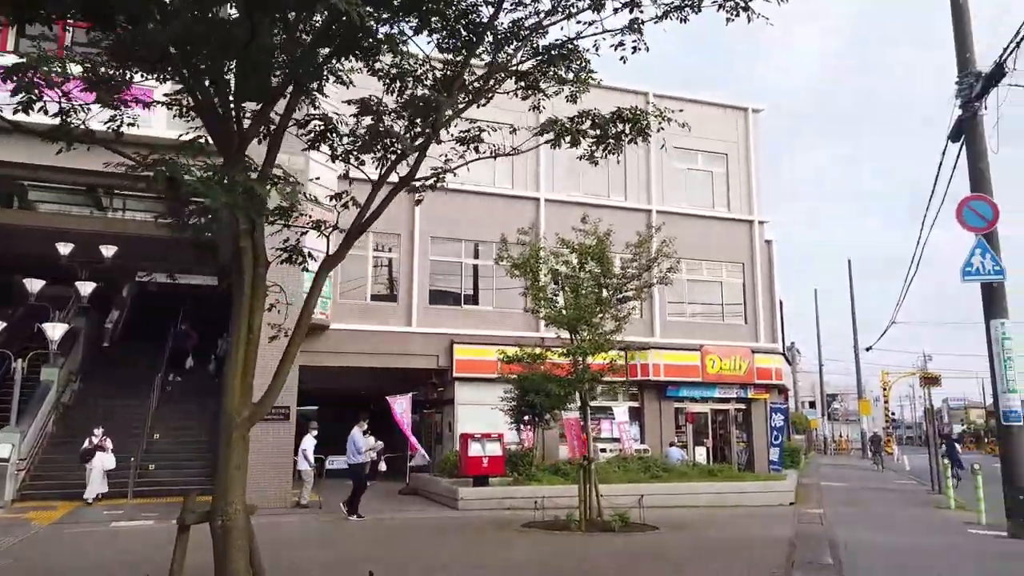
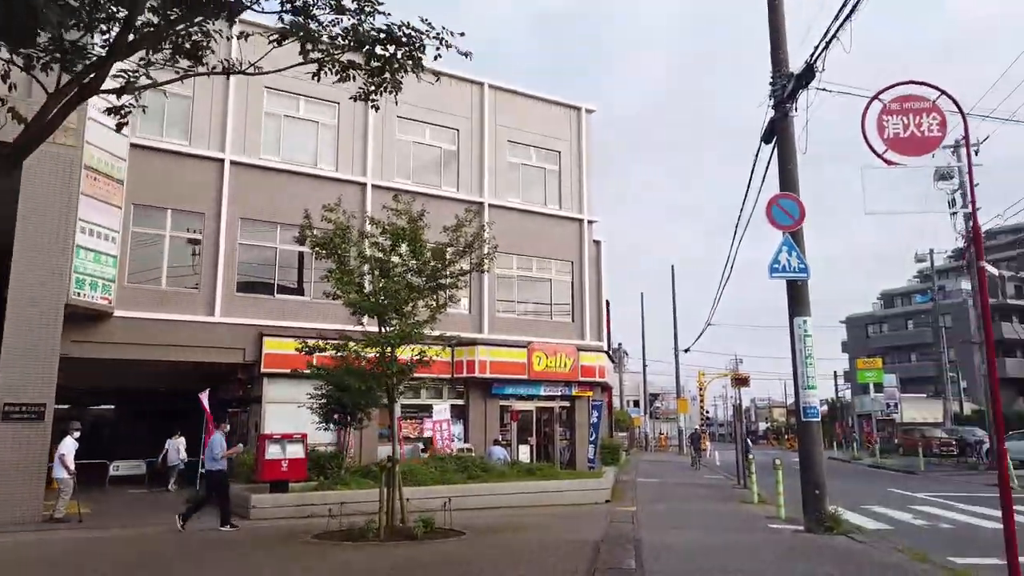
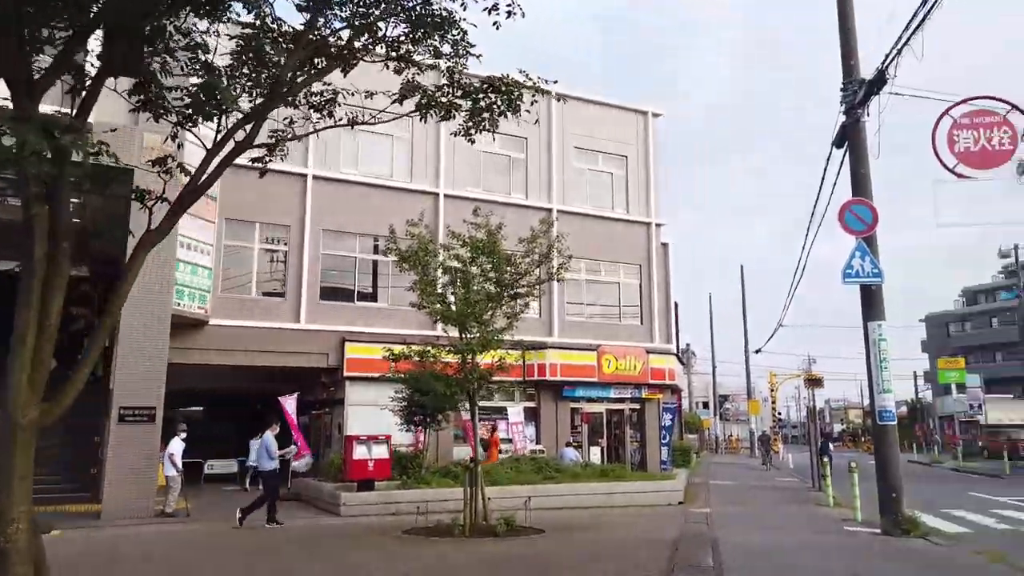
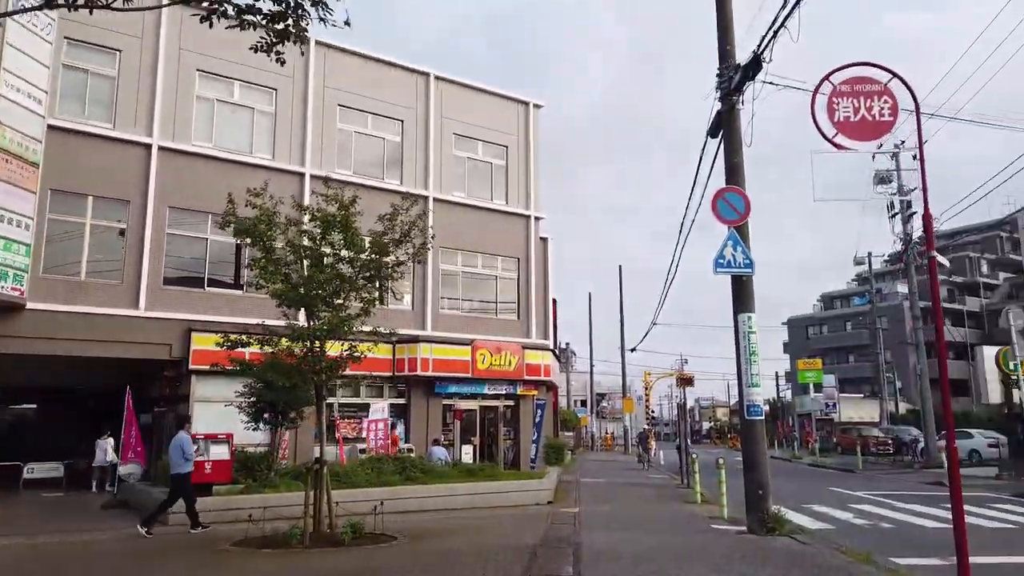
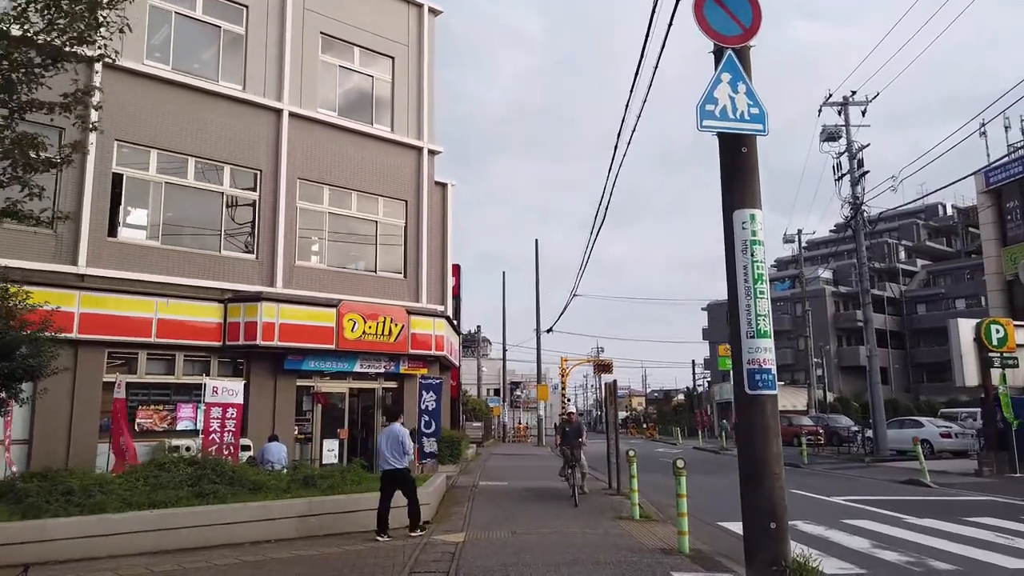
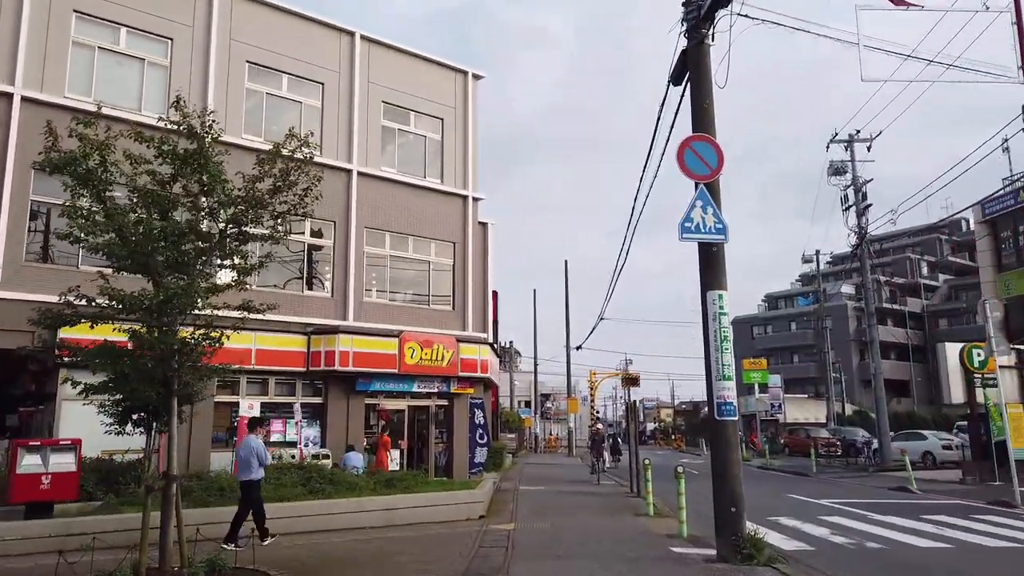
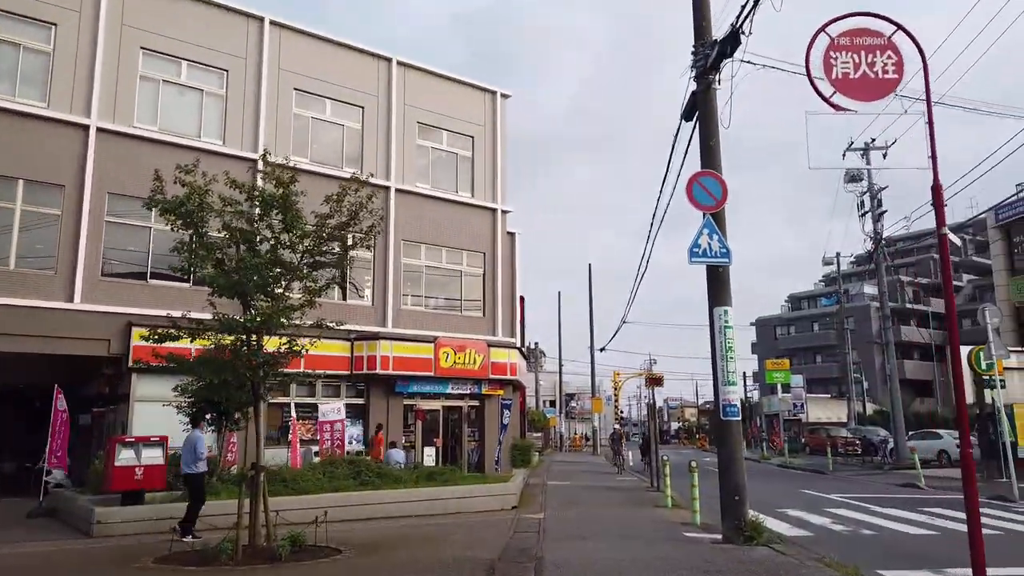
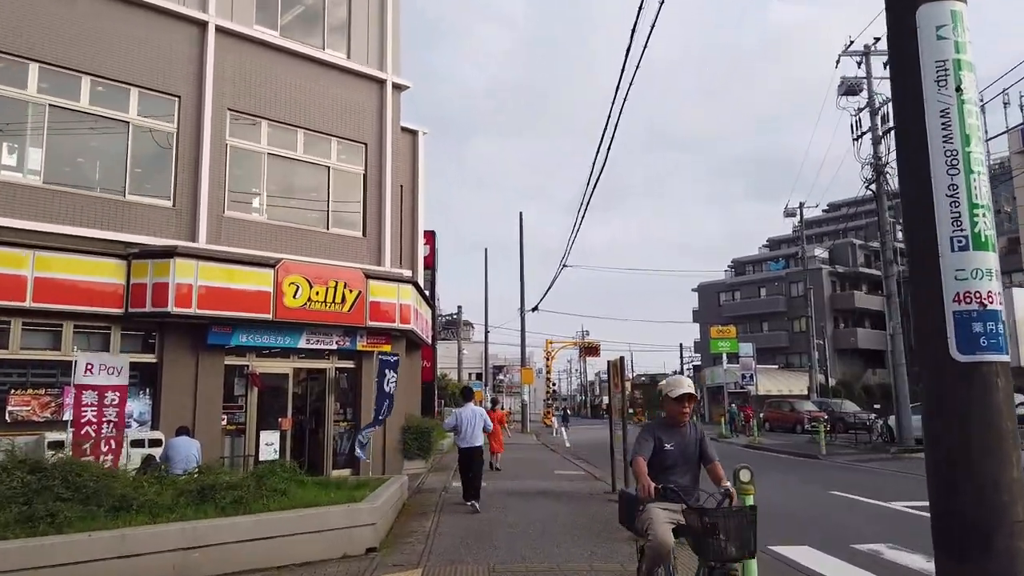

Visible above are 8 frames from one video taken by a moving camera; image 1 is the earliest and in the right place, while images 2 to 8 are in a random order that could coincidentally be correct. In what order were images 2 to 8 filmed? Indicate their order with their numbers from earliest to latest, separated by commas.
3, 2, 4, 7, 6, 5, 8
